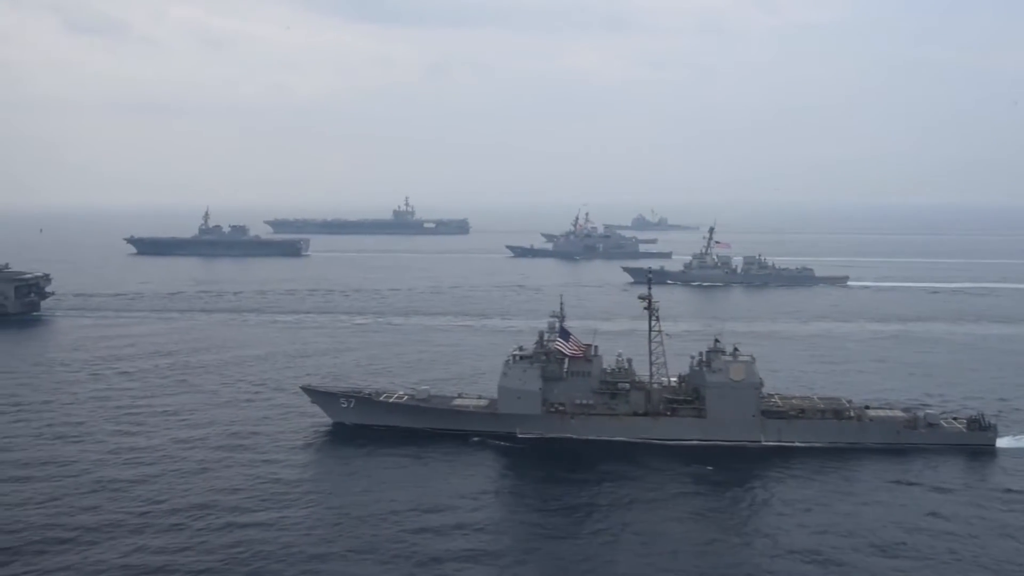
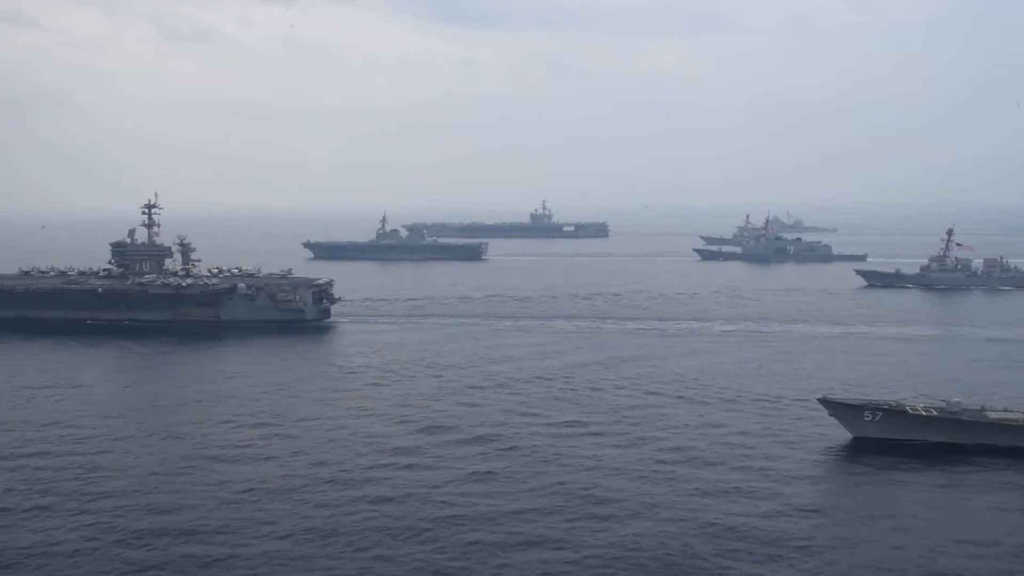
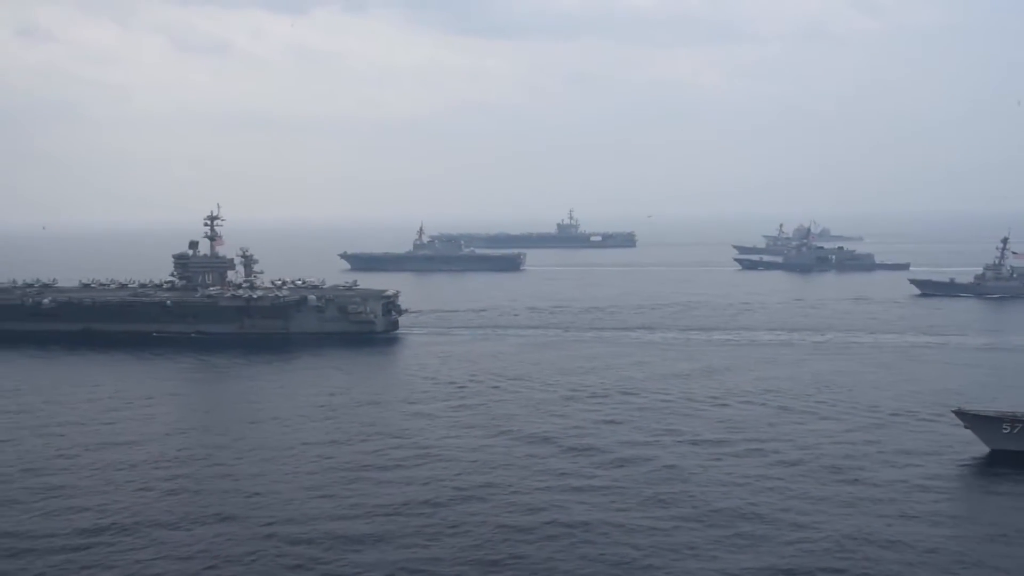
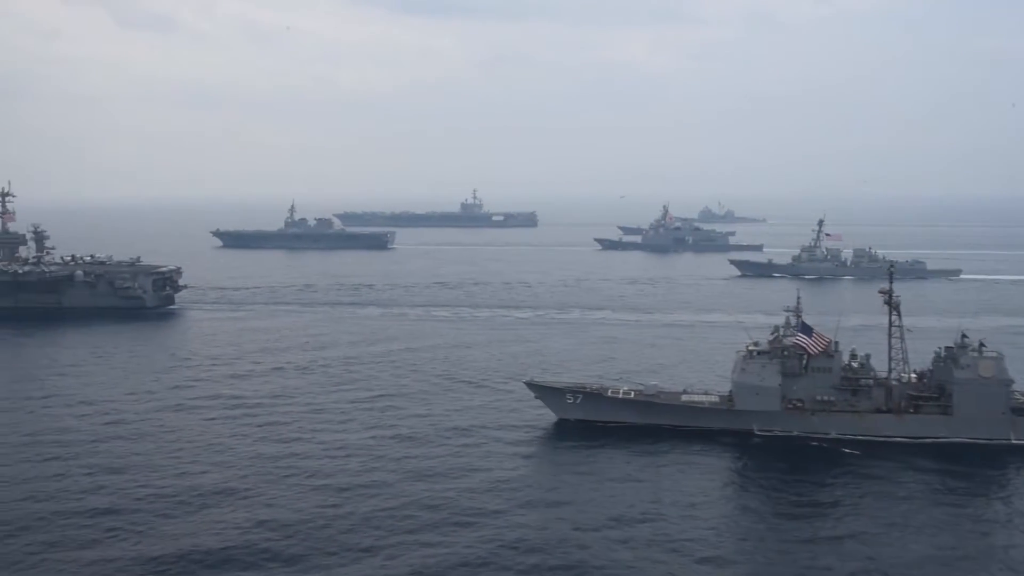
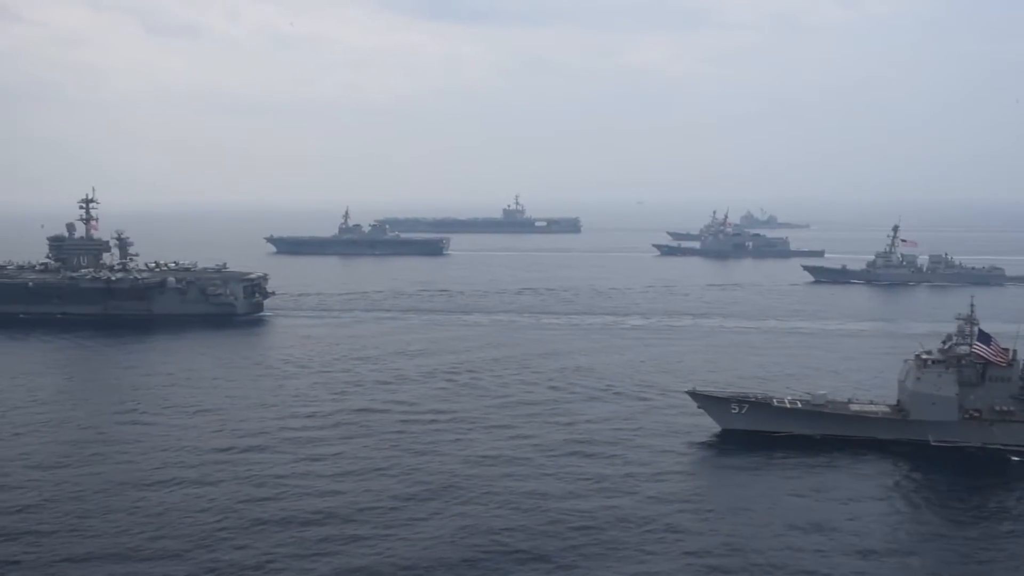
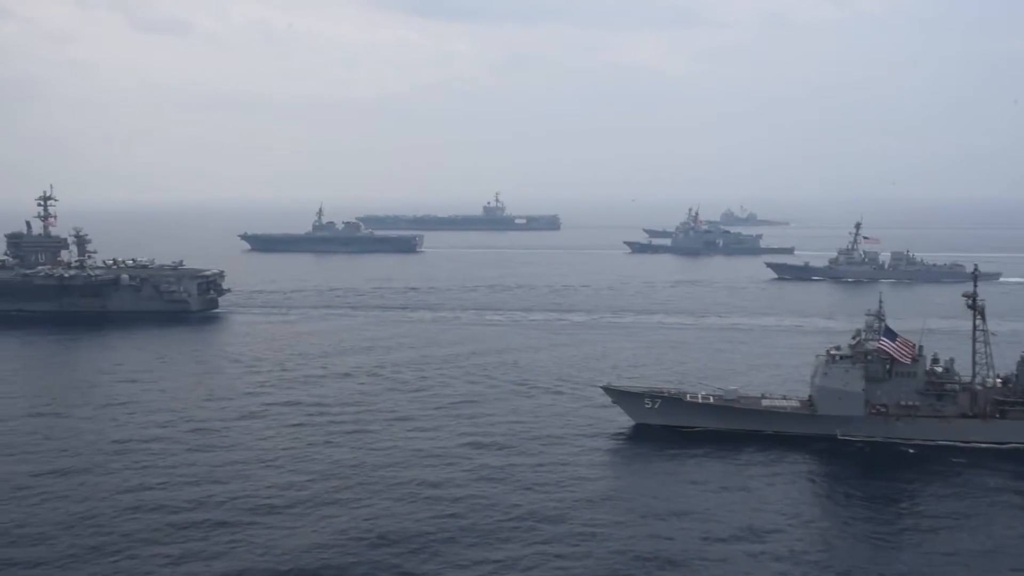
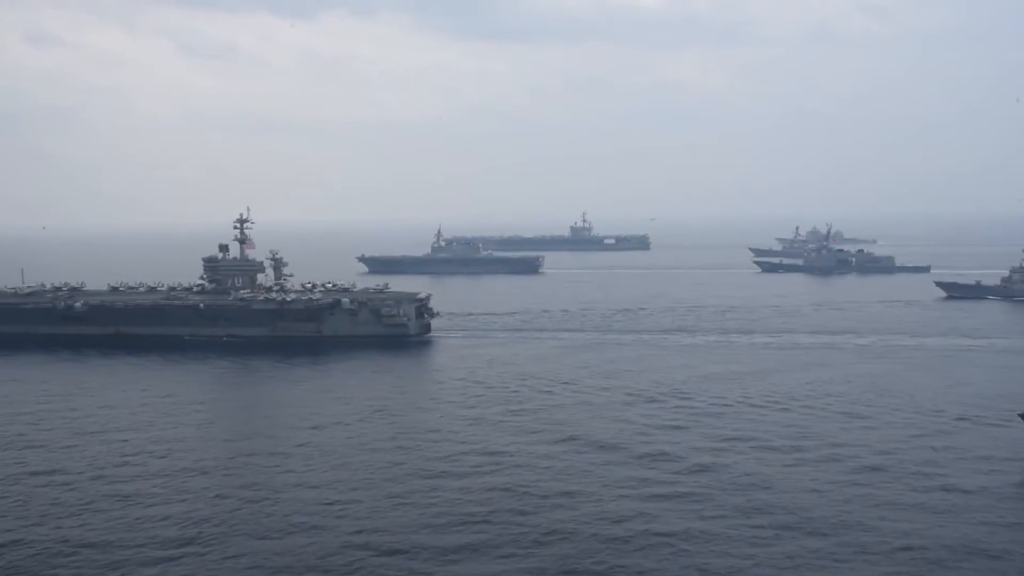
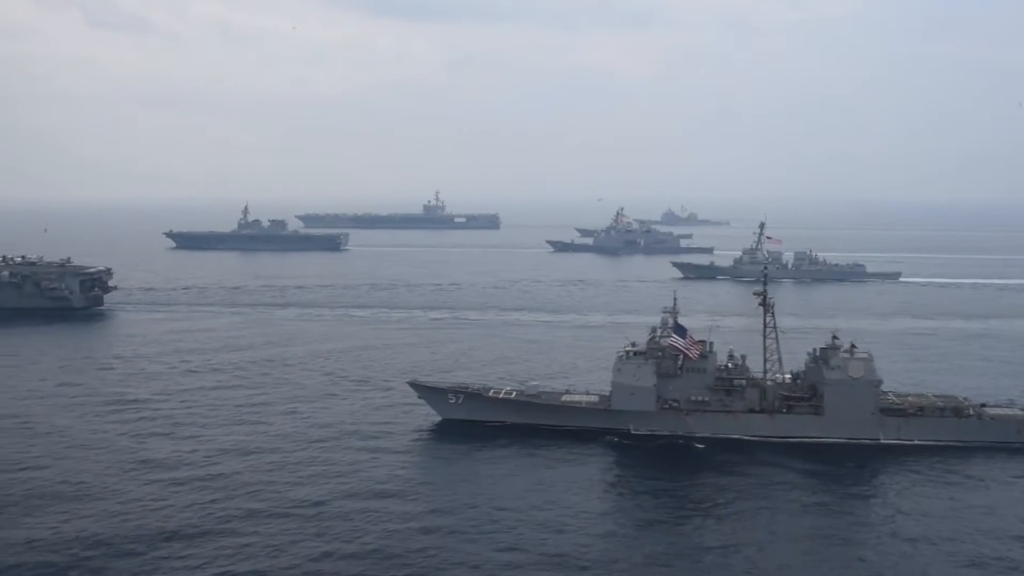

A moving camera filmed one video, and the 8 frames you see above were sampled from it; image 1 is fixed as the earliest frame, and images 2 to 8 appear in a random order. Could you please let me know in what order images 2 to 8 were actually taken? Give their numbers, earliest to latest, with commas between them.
8, 4, 6, 5, 2, 3, 7
